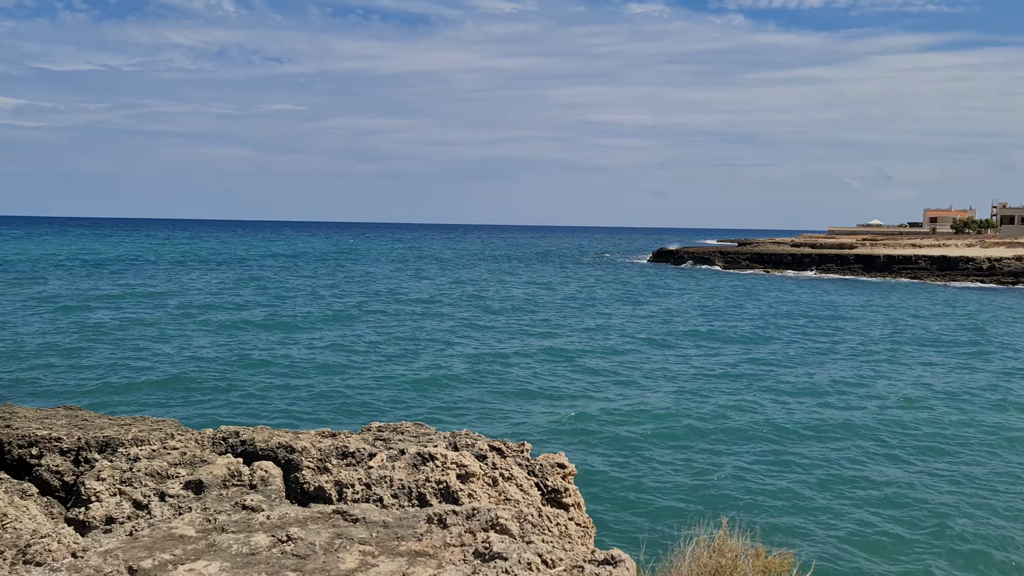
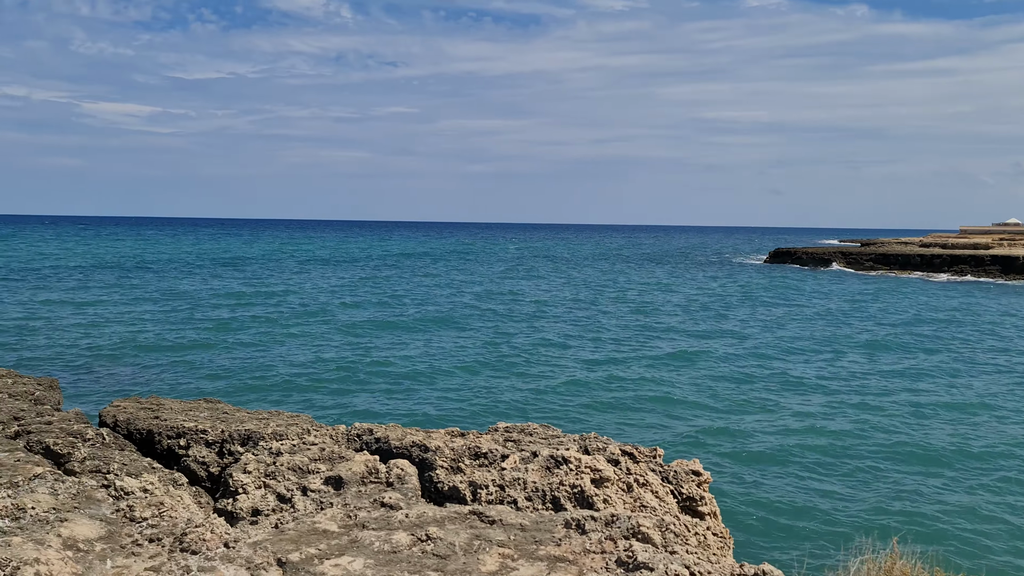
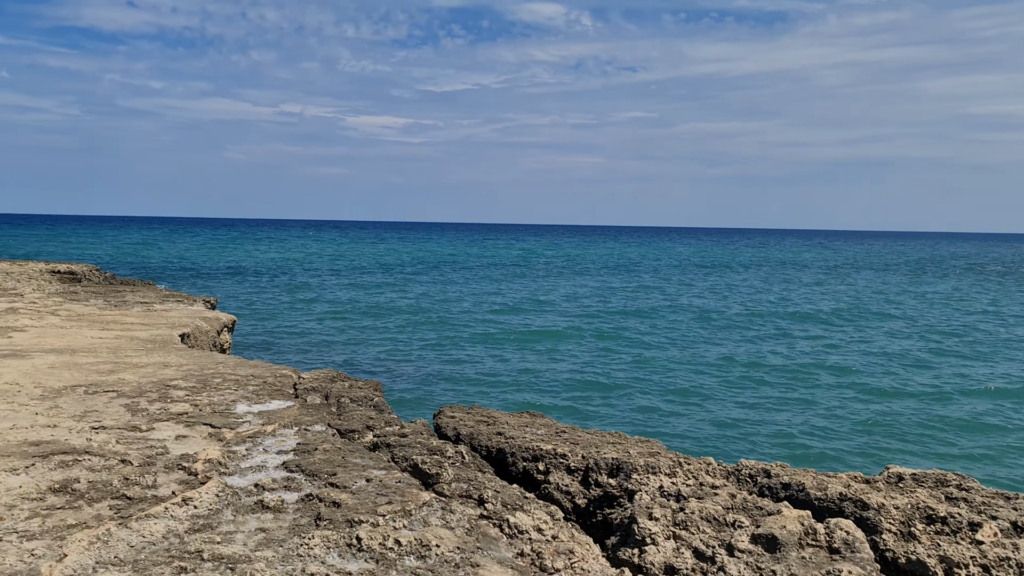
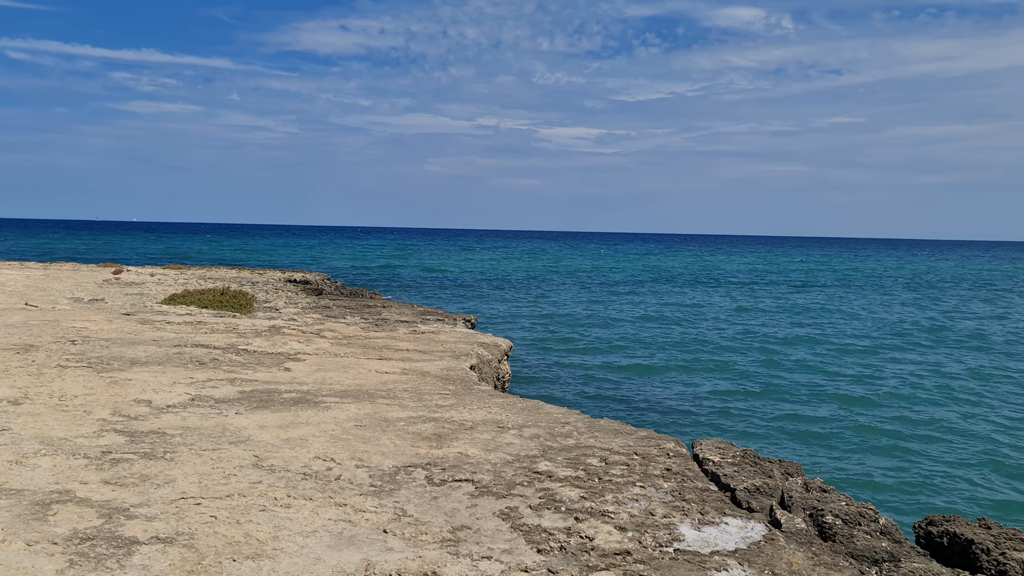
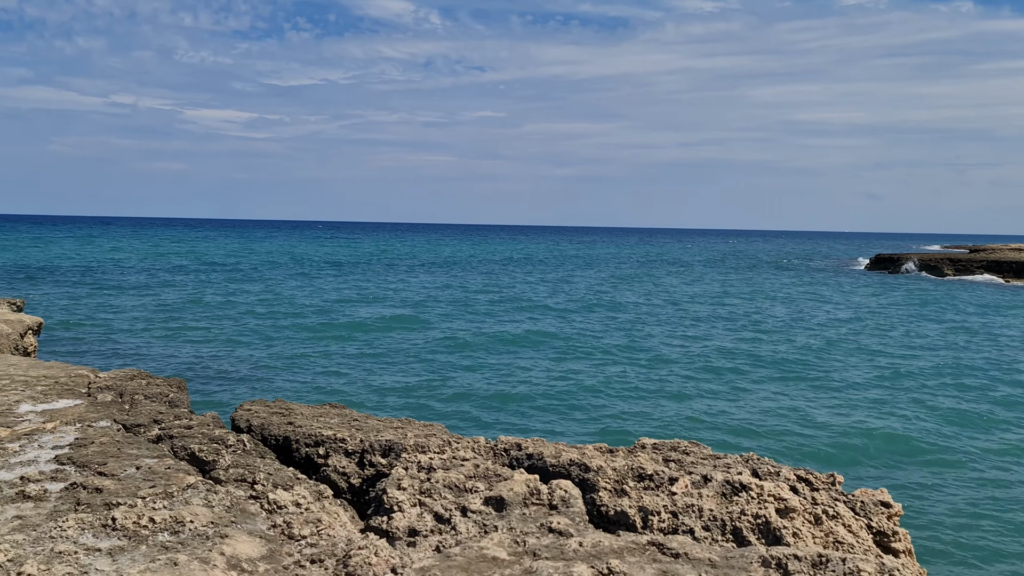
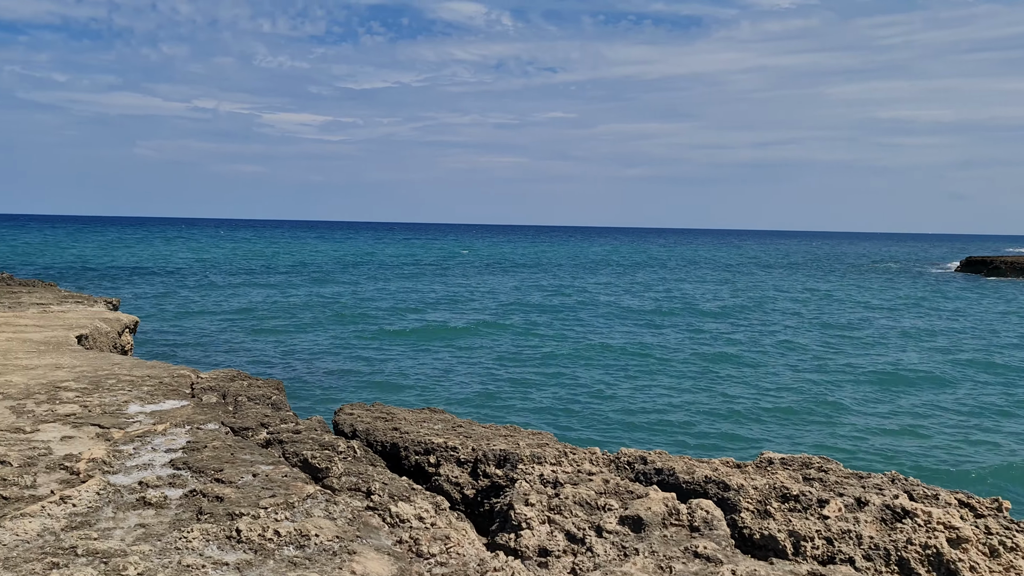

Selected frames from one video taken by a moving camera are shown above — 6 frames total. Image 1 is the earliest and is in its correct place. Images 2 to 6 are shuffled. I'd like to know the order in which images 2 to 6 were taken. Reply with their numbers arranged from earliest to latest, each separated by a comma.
2, 5, 6, 3, 4
